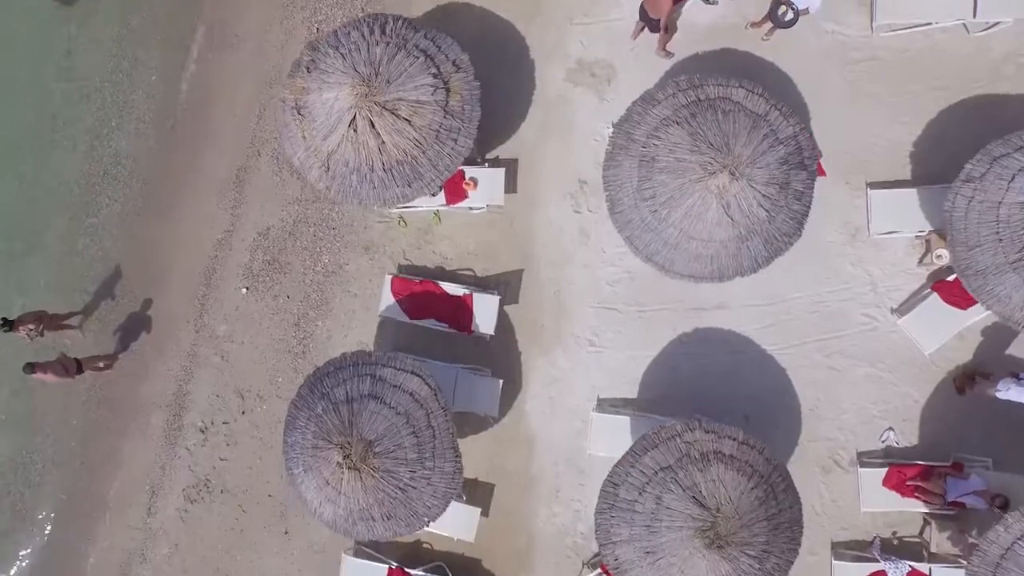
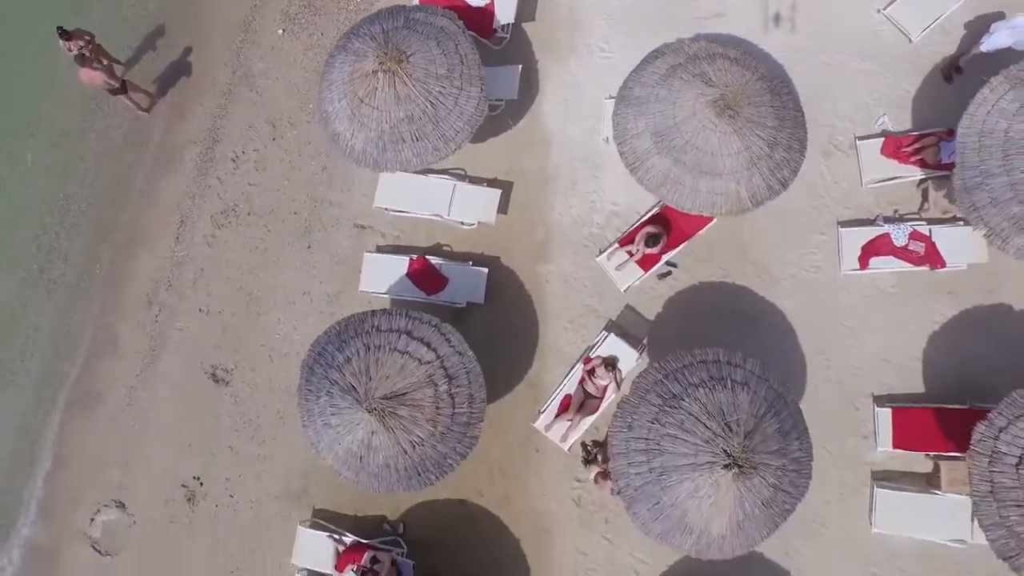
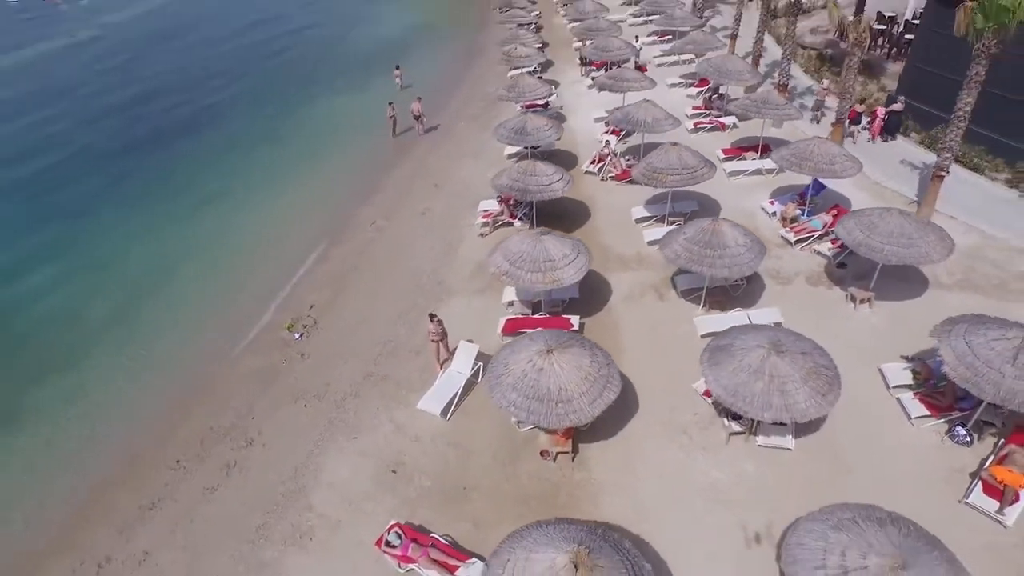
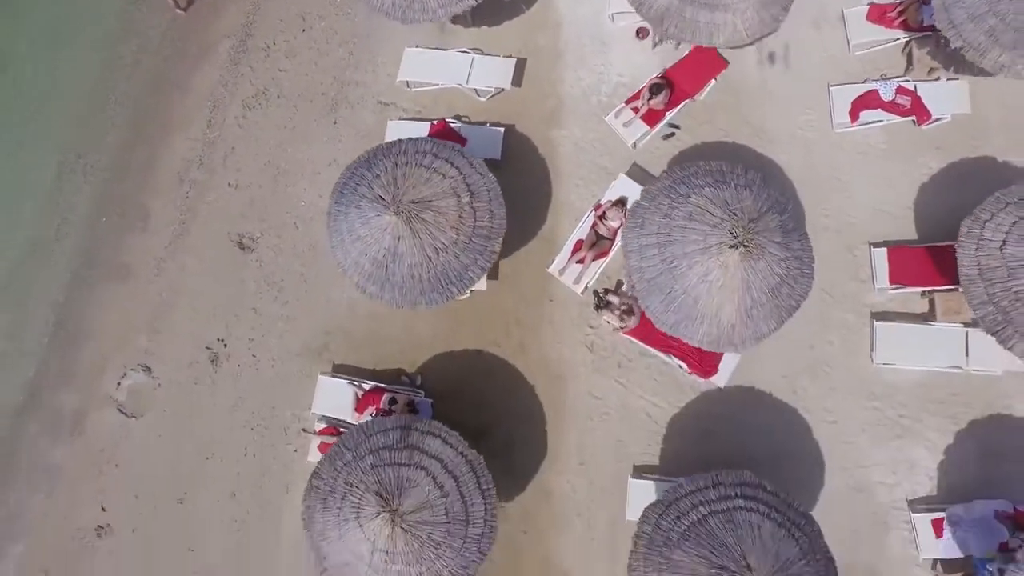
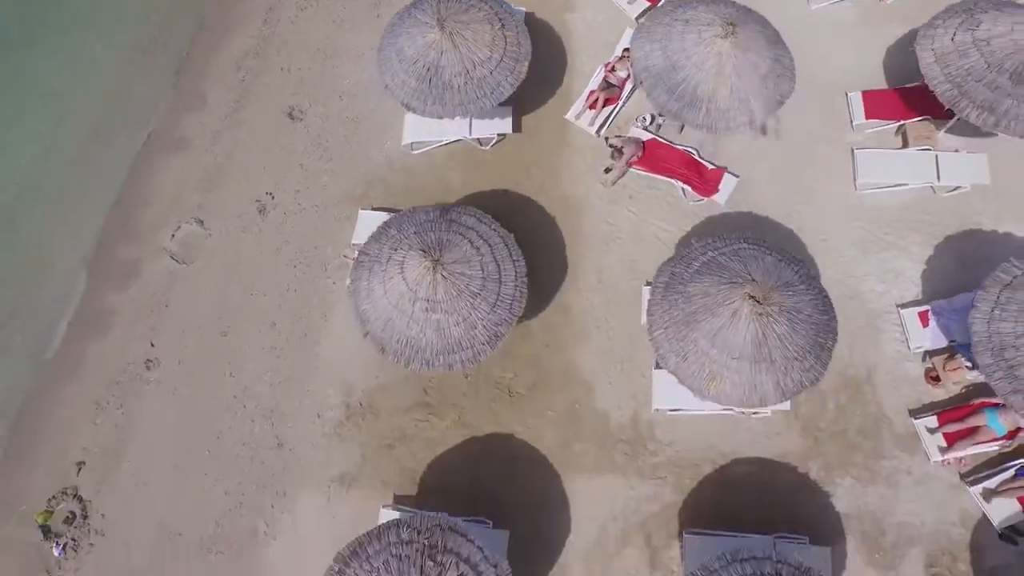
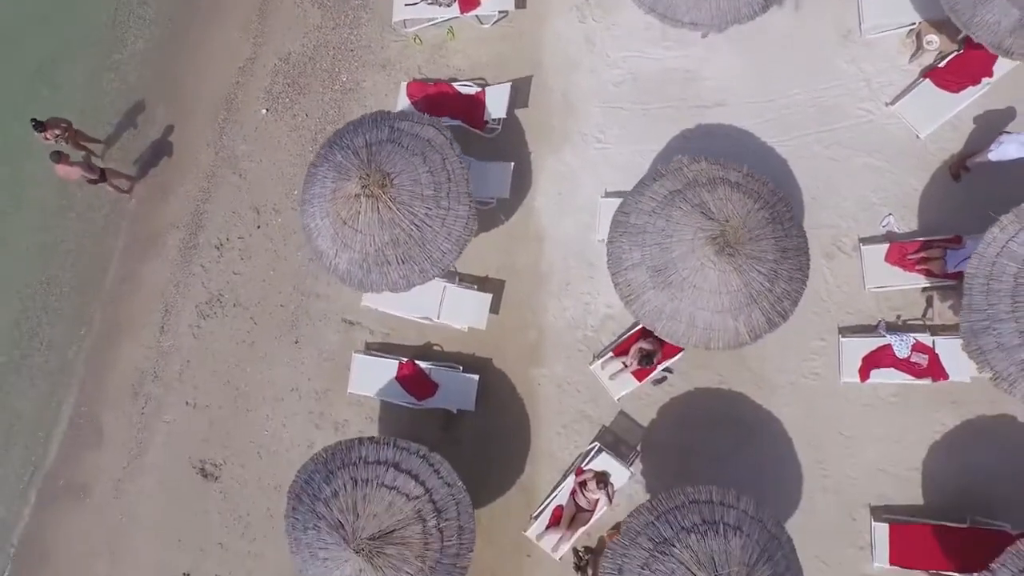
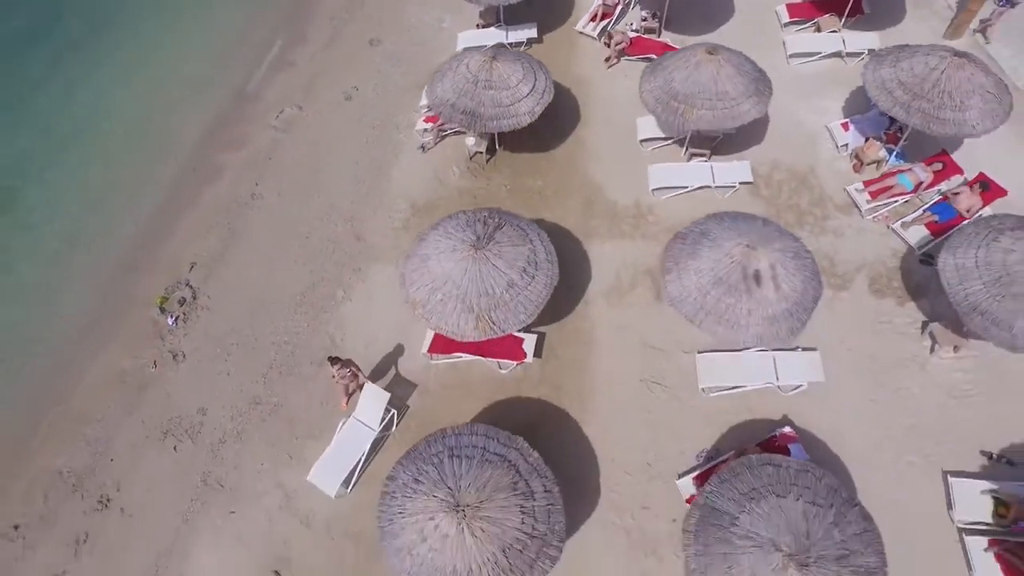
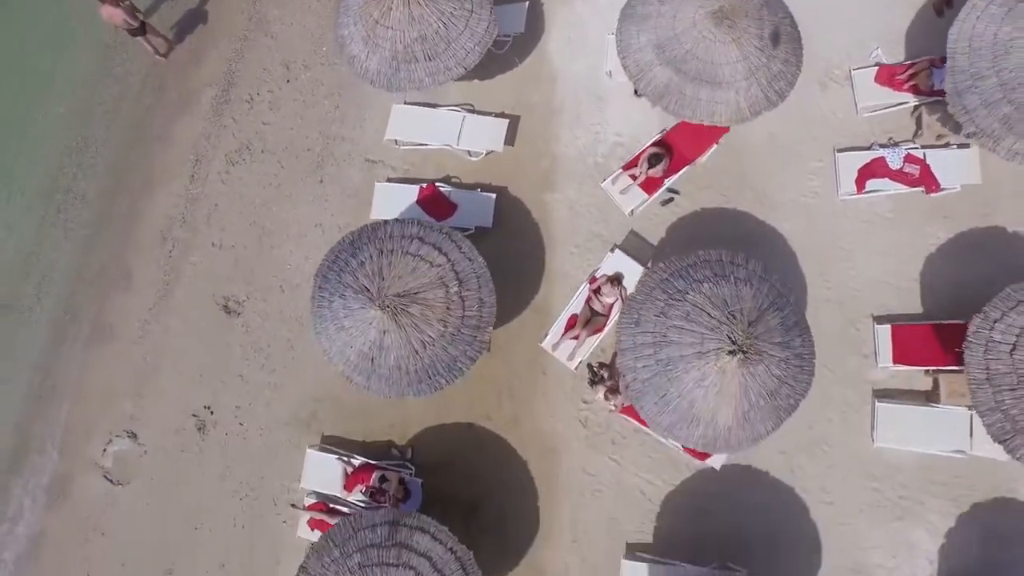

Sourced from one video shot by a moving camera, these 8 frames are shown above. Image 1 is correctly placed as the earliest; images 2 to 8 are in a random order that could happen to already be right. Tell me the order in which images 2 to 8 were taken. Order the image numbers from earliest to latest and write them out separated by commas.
6, 2, 8, 4, 5, 7, 3
